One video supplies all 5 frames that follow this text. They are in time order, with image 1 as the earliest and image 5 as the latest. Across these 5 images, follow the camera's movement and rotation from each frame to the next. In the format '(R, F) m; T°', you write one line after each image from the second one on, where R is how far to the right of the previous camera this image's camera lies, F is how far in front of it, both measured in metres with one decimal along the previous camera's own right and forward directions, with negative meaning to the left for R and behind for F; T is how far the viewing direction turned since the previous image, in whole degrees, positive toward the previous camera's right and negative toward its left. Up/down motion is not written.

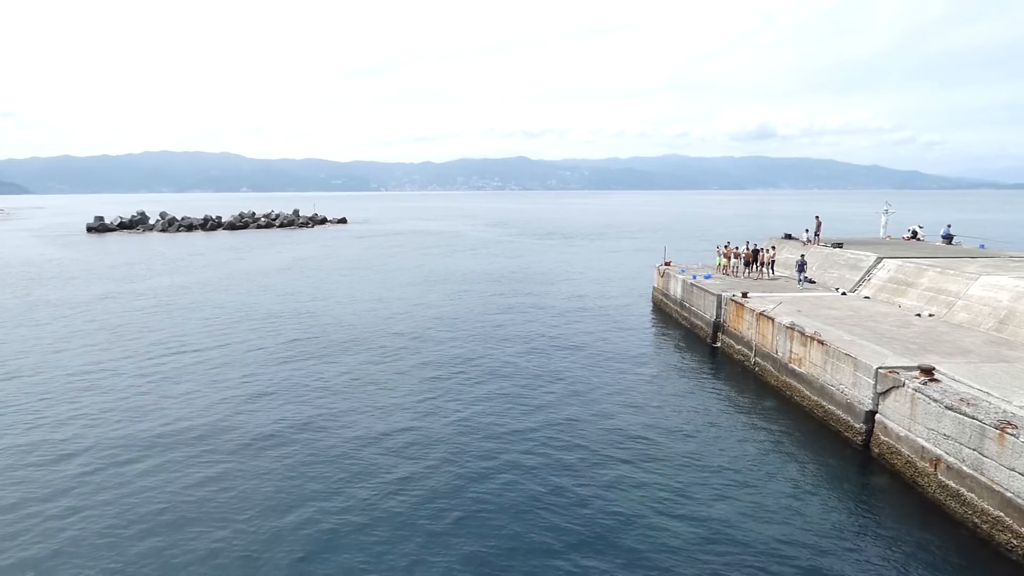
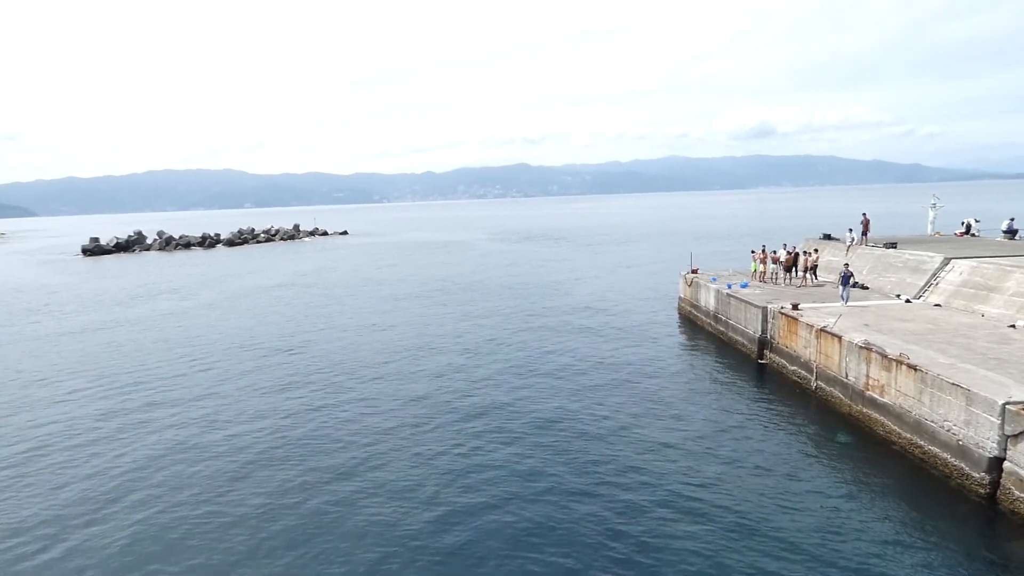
(-0.4, +3.3) m; 0°
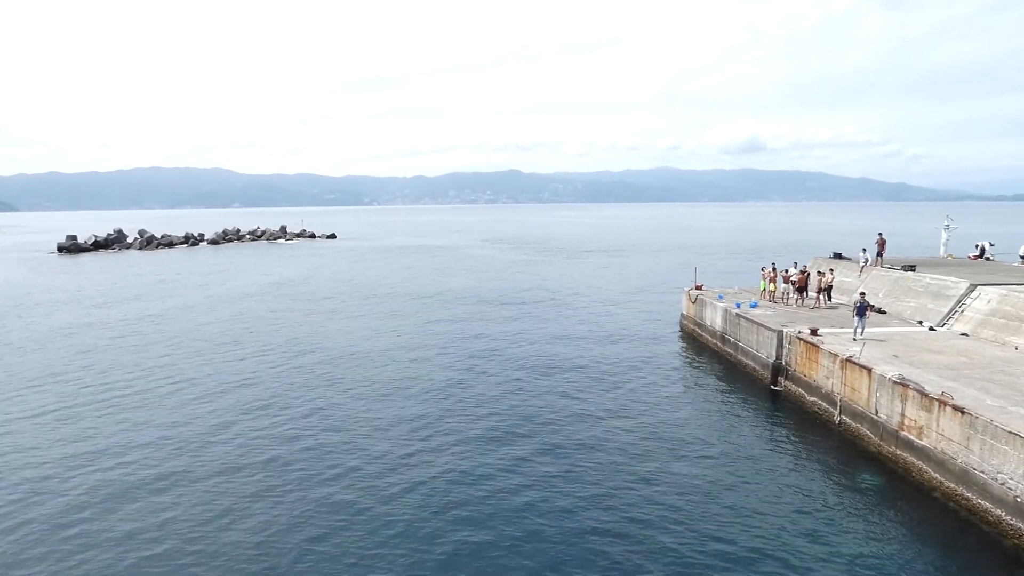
(-0.4, +1.8) m; +1°
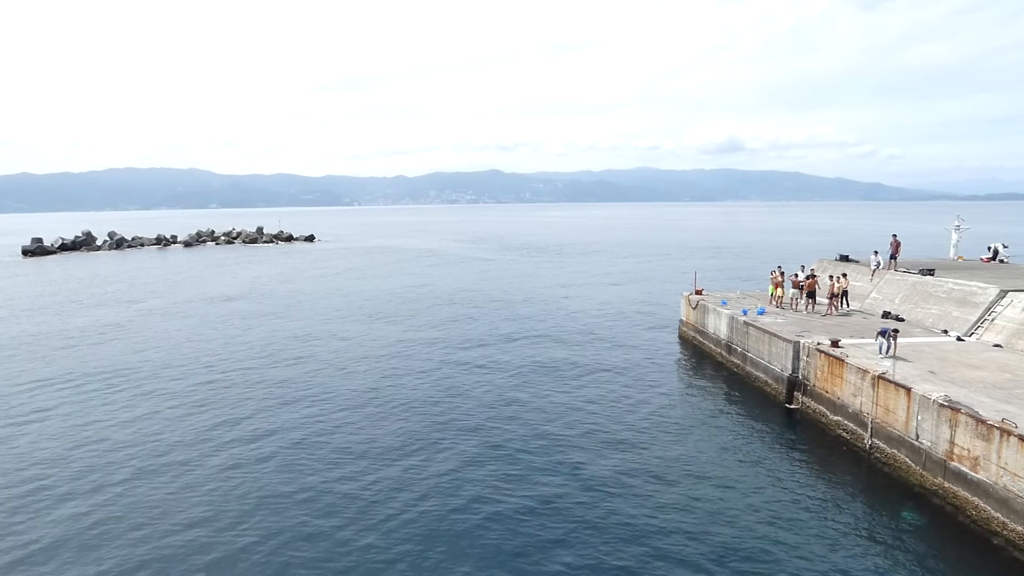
(-0.3, +2.3) m; +2°
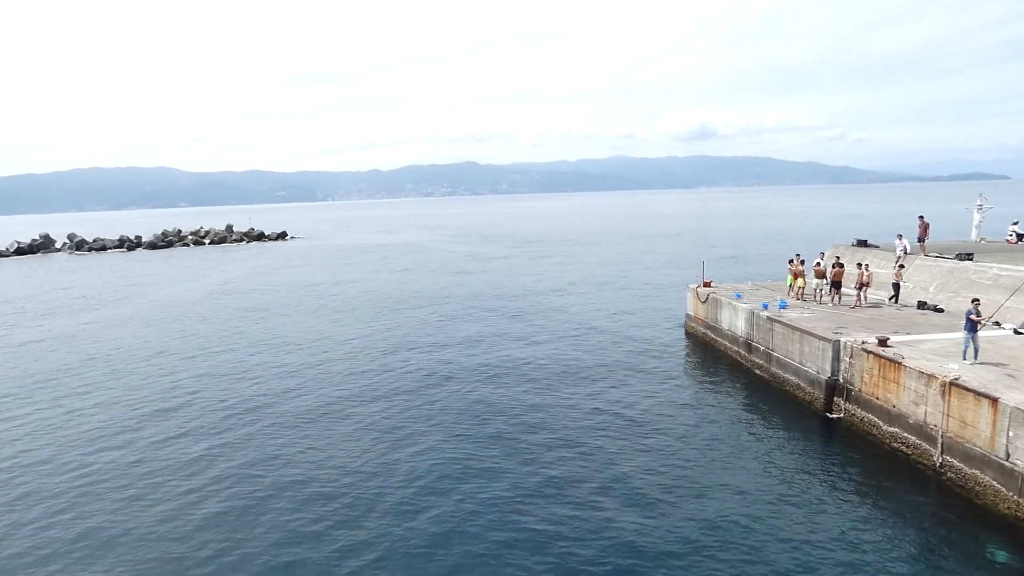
(-0.6, +2.9) m; +2°
